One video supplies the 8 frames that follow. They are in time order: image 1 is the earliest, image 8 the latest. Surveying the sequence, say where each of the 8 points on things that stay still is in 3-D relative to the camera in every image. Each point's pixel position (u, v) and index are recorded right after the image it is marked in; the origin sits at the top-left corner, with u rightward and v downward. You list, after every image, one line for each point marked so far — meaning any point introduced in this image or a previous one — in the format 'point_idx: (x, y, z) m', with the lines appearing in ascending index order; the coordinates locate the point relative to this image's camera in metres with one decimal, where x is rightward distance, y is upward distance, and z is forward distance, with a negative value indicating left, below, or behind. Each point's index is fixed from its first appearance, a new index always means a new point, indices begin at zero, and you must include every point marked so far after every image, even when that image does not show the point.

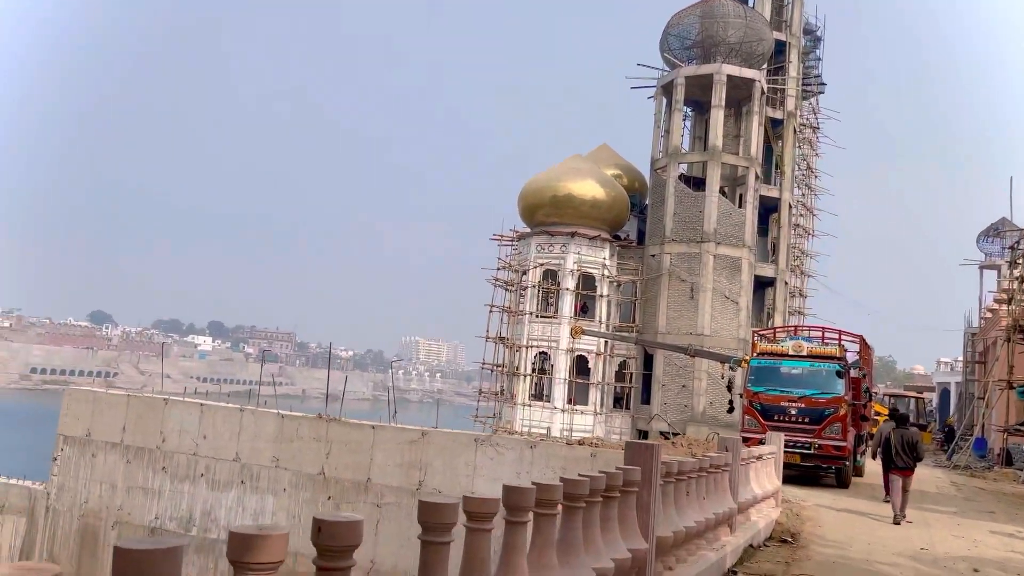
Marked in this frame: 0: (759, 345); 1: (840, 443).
0: (+4.7, -1.1, +15.4) m
1: (+5.7, -2.7, +14.0) m
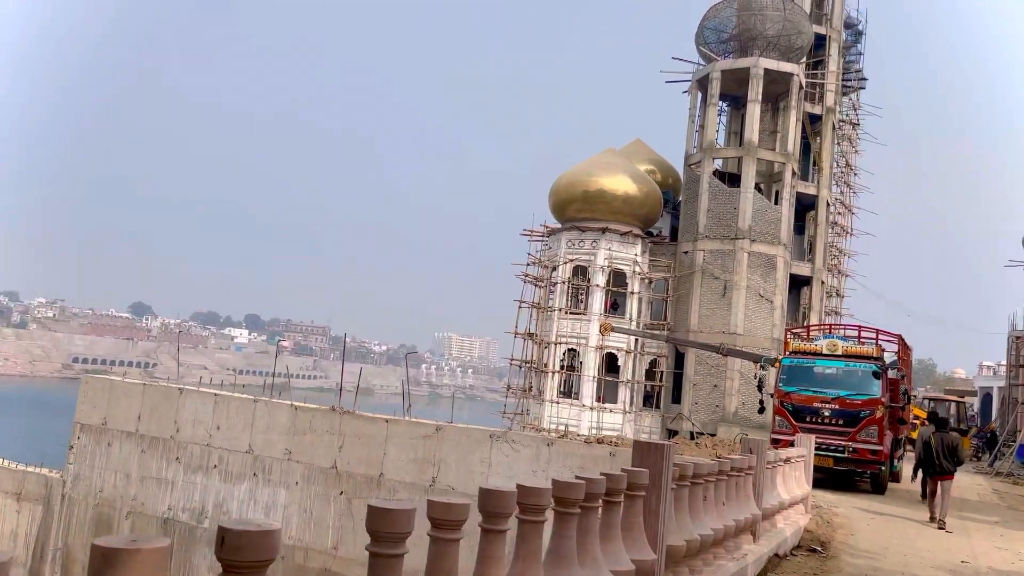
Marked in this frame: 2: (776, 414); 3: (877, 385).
0: (+5.1, -1.0, +14.8) m
1: (+6.0, -2.7, +13.4) m
2: (+4.7, -2.3, +14.4) m
3: (+6.2, -1.7, +13.7) m
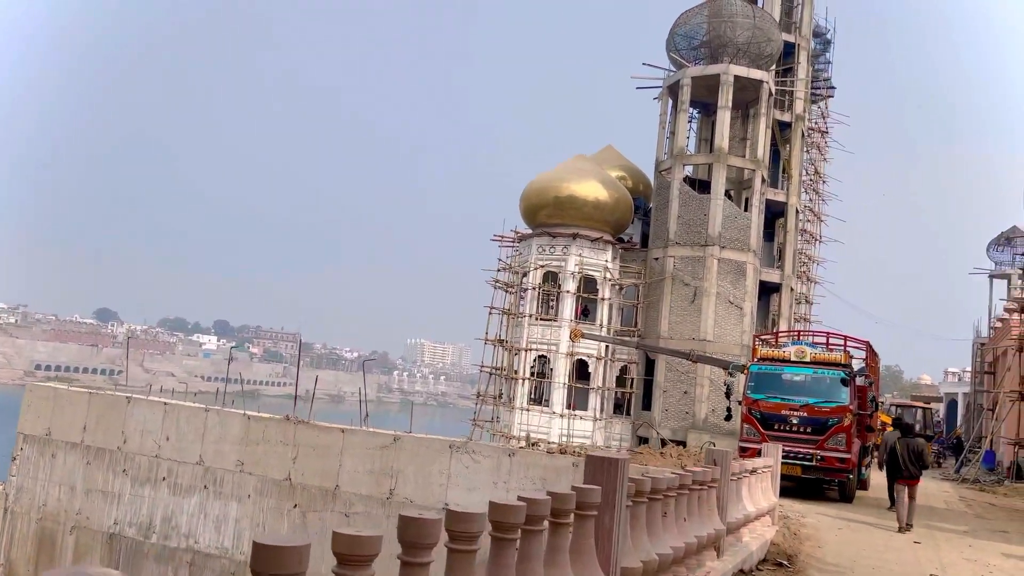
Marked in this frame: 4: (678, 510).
0: (+4.5, -1.1, +14.7) m
1: (+5.5, -2.8, +13.3) m
2: (+4.1, -2.4, +14.3) m
3: (+5.6, -1.8, +13.6) m
4: (+0.9, -1.2, +4.3) m
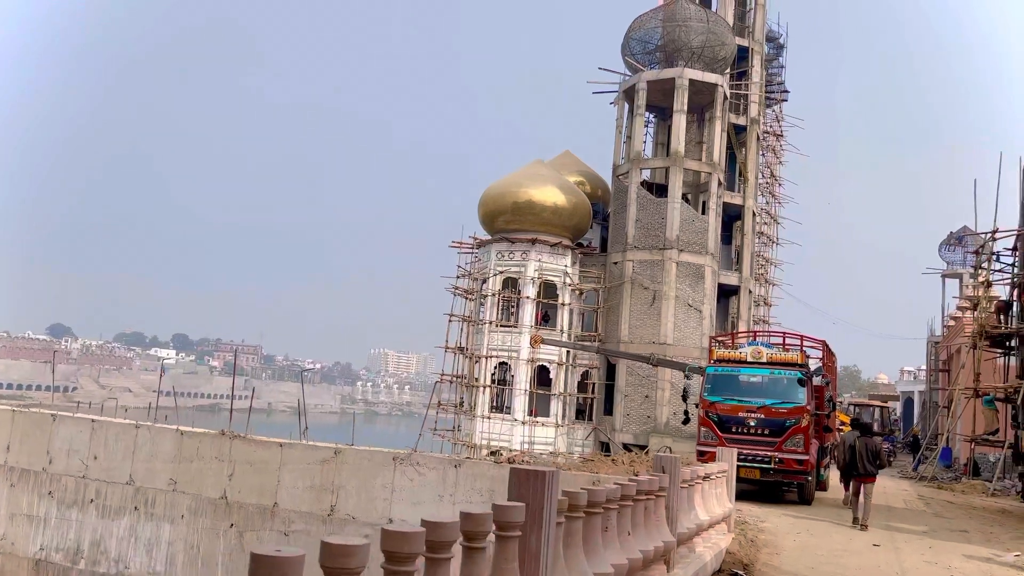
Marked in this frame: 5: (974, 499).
0: (+3.7, -1.2, +14.6) m
1: (+4.7, -2.8, +13.2) m
2: (+3.3, -2.4, +14.1) m
3: (+4.9, -1.8, +13.5) m
4: (+0.5, -1.2, +4.0) m
5: (+8.9, -4.1, +15.5) m
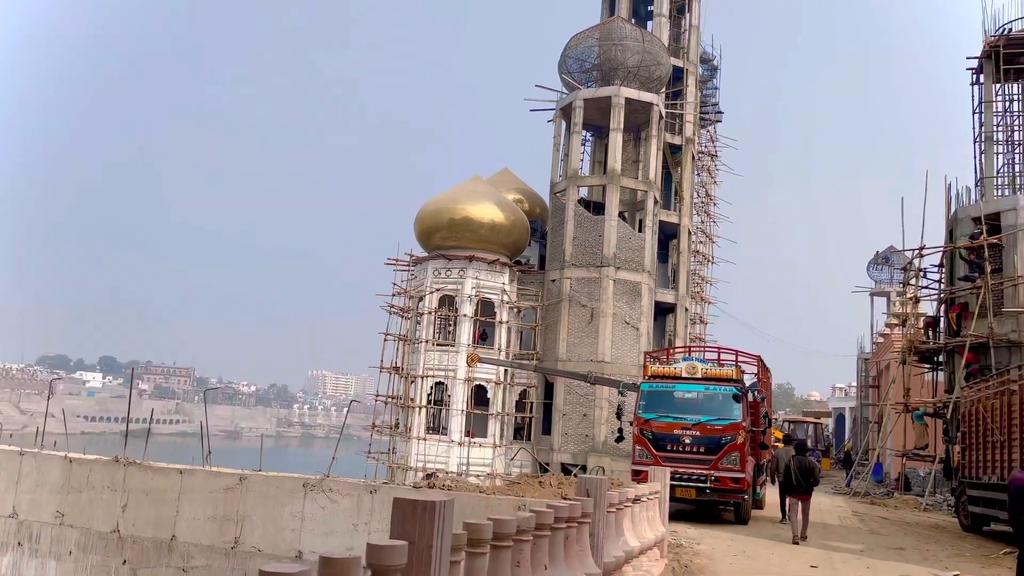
0: (+2.5, -1.4, +14.3) m
1: (+3.6, -3.0, +13.0) m
2: (+2.1, -2.7, +13.8) m
3: (+3.7, -2.0, +13.3) m
4: (+0.1, -1.2, +3.5) m
5: (+7.6, -4.4, +15.6) m
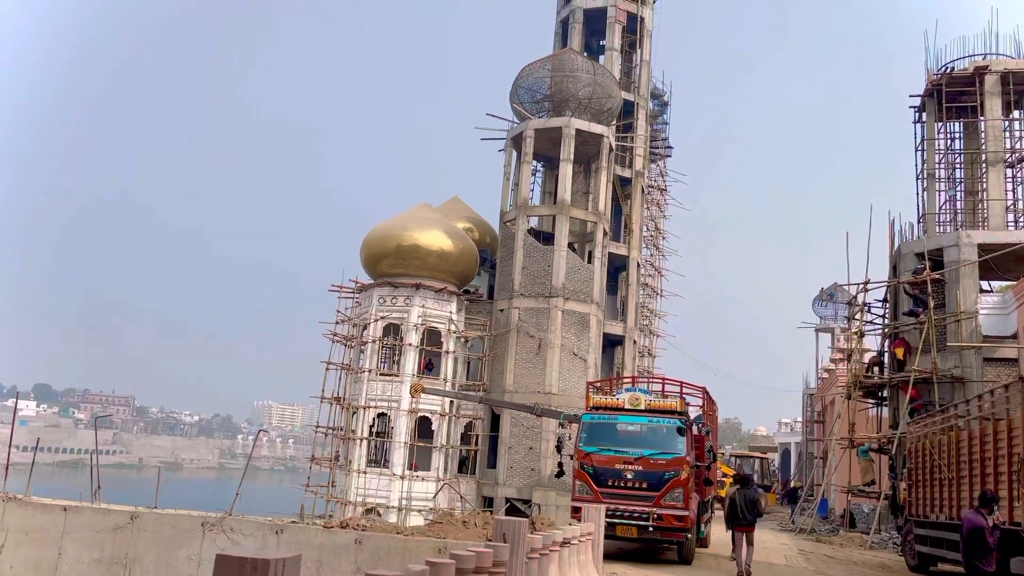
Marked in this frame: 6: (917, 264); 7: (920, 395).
0: (+1.4, -1.9, +13.8) m
1: (+2.6, -3.5, +12.5) m
2: (+1.1, -3.1, +13.3) m
3: (+2.7, -2.5, +12.9) m
4: (-0.3, -1.2, +3.0) m
5: (+6.5, -5.0, +15.3) m
6: (+9.7, +0.6, +19.3) m
7: (+9.3, -2.4, +18.3) m
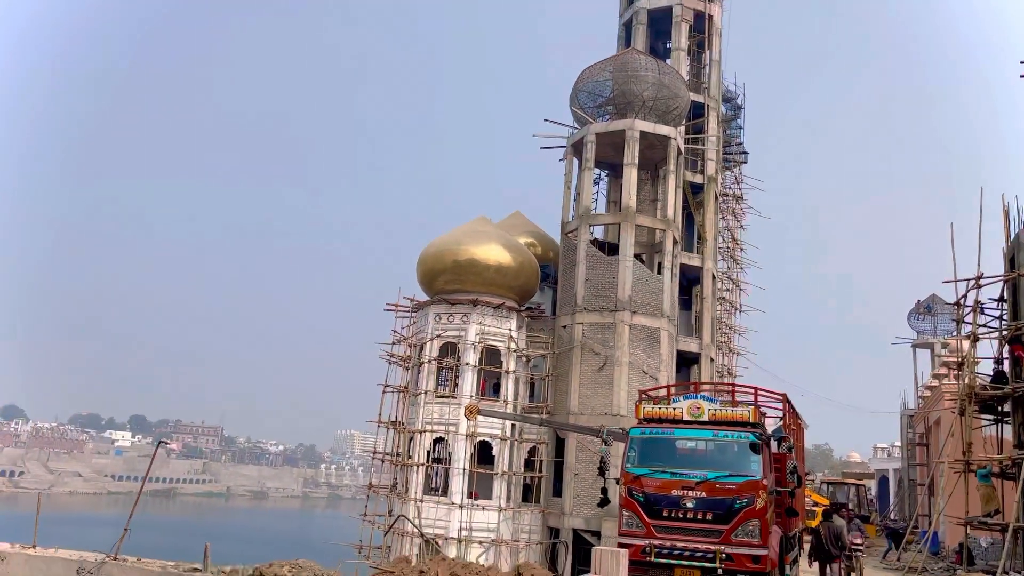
0: (+2.1, -1.9, +11.8) m
1: (+3.2, -3.3, +10.3) m
2: (+1.7, -3.0, +11.2) m
3: (+3.3, -2.3, +10.7) m
4: (-0.7, -0.8, +1.2) m
5: (+7.3, -4.9, +12.6) m
6: (+10.8, +0.6, +16.5) m
7: (+10.3, -2.3, +15.4) m
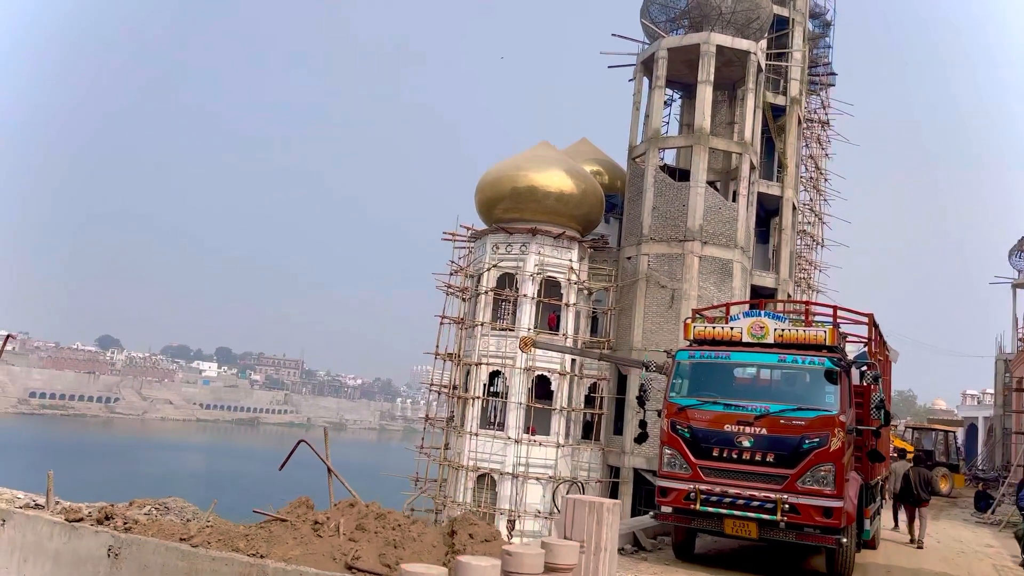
0: (+2.6, -0.7, +10.3) m
1: (+3.6, -2.3, +8.8) m
2: (+2.2, -1.9, +9.8) m
3: (+3.7, -1.3, +9.1) m
4: (-1.1, -0.4, -0.1) m
5: (+7.8, -3.7, +10.9) m
6: (+11.7, +2.0, +14.0) m
7: (+11.1, -1.0, +13.2) m
